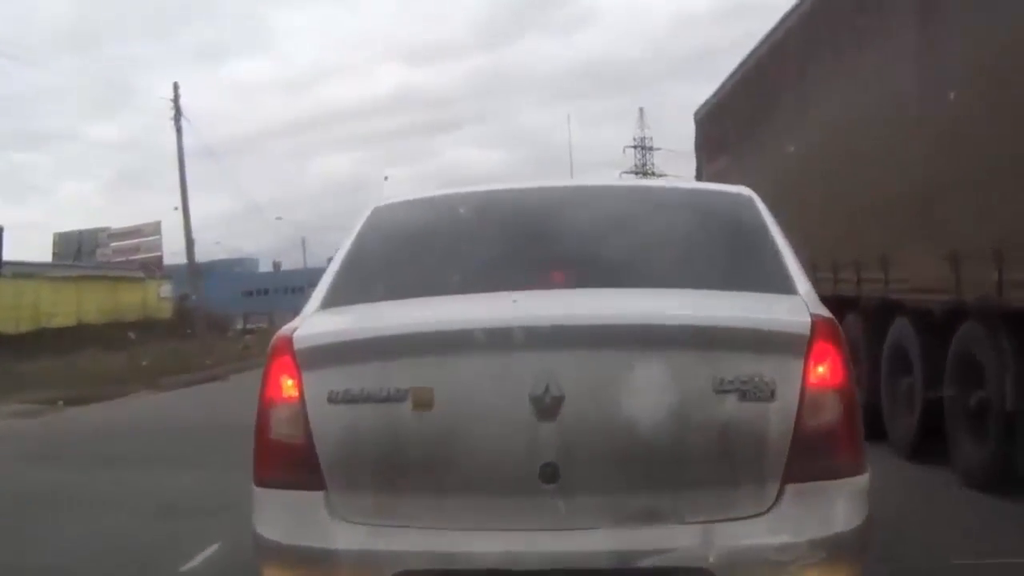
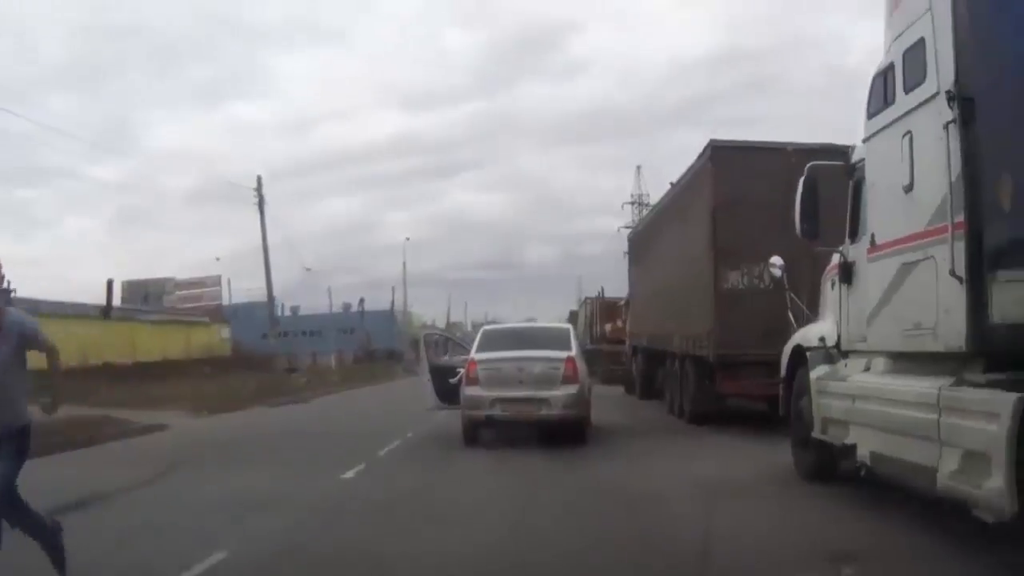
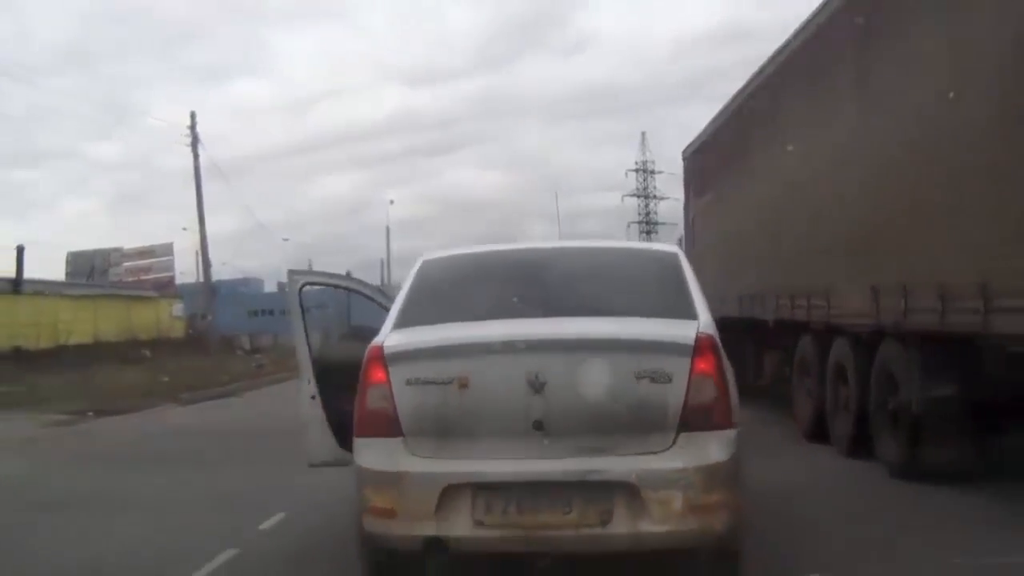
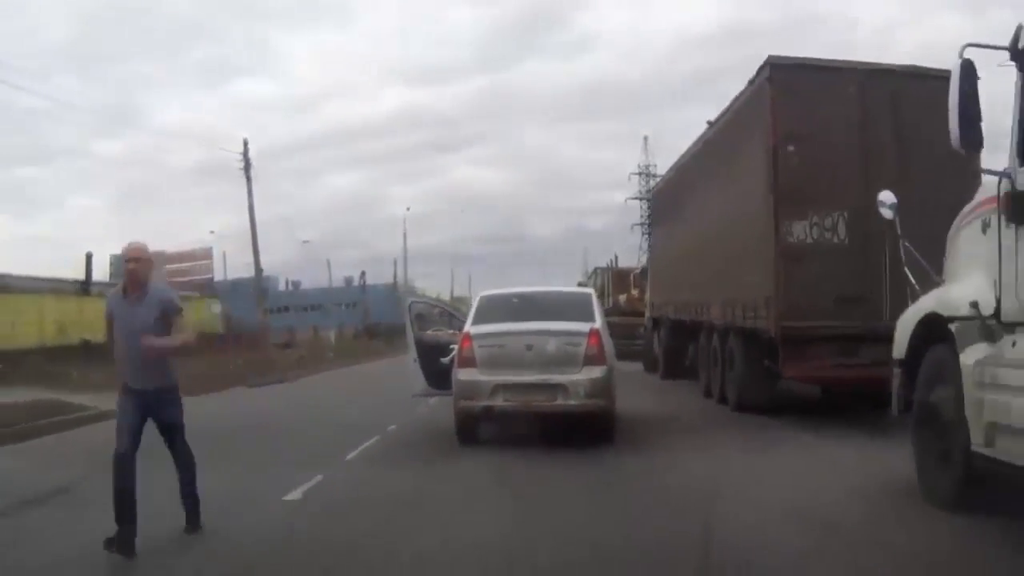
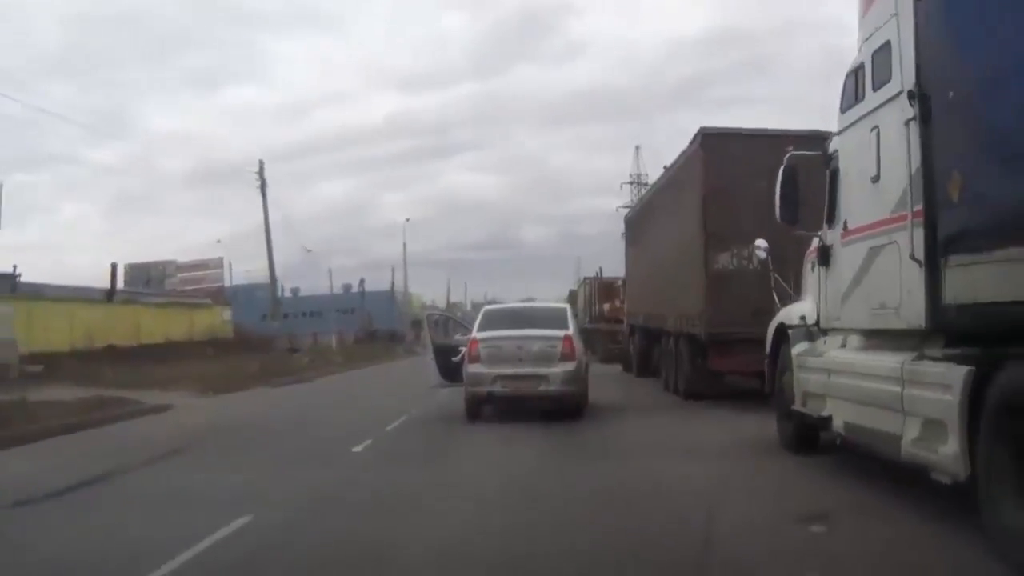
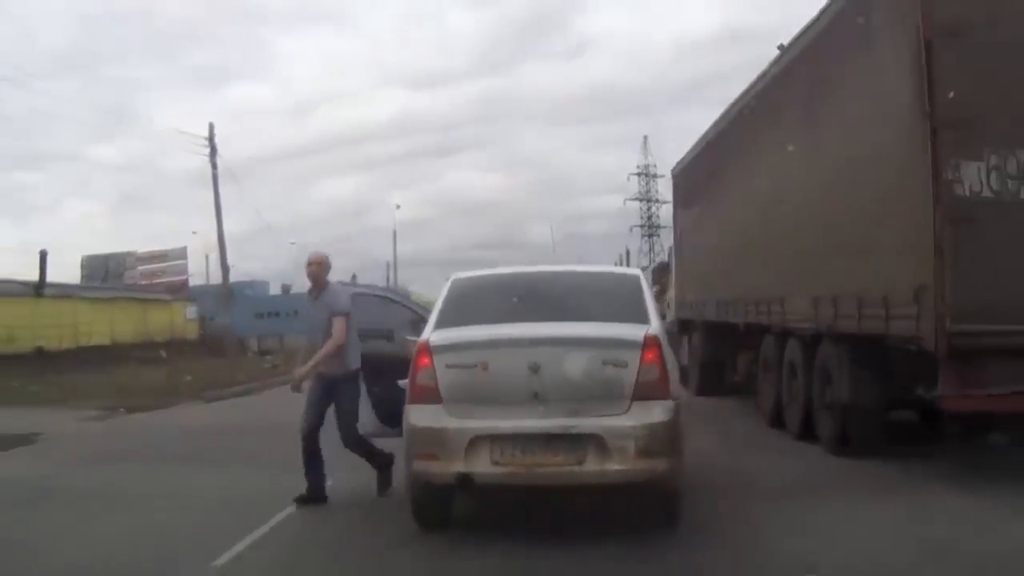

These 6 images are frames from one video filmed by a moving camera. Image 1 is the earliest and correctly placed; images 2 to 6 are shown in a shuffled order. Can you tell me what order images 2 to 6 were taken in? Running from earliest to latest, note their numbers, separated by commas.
3, 6, 4, 2, 5
